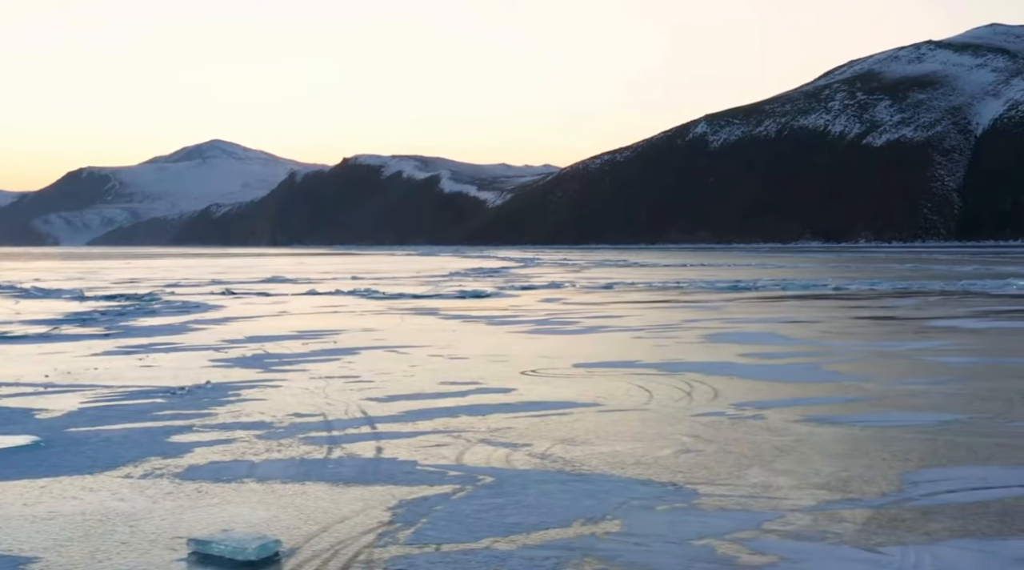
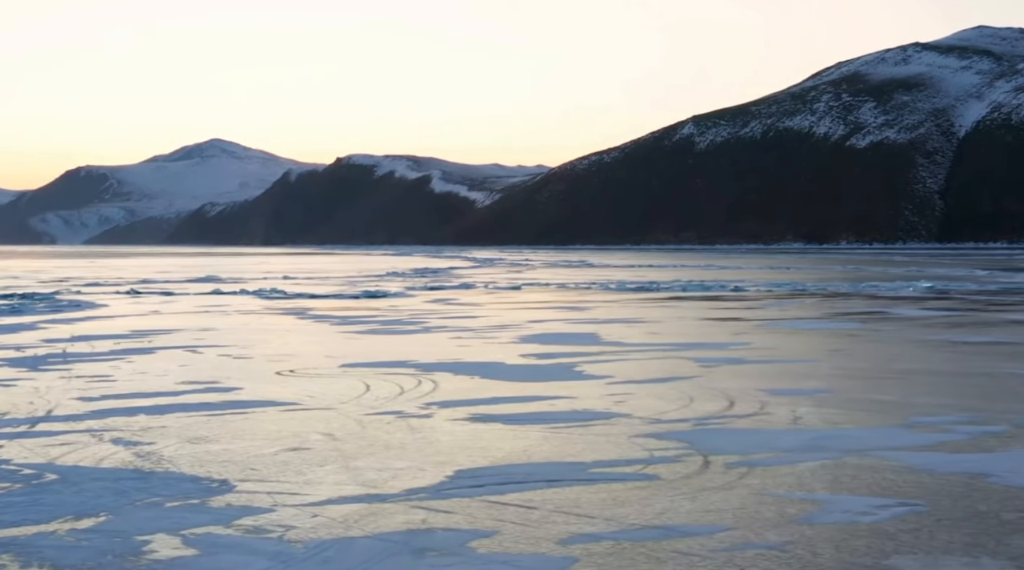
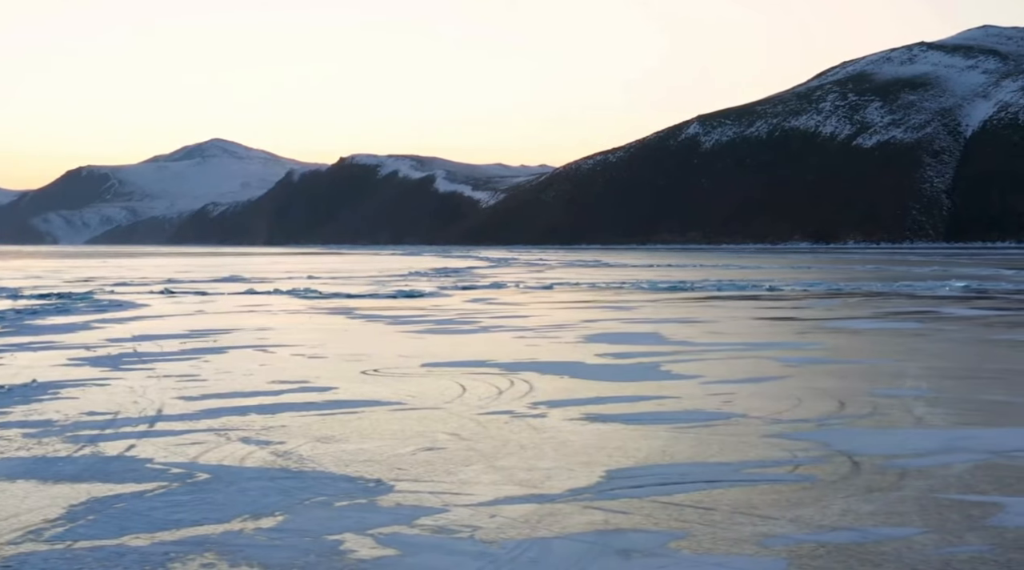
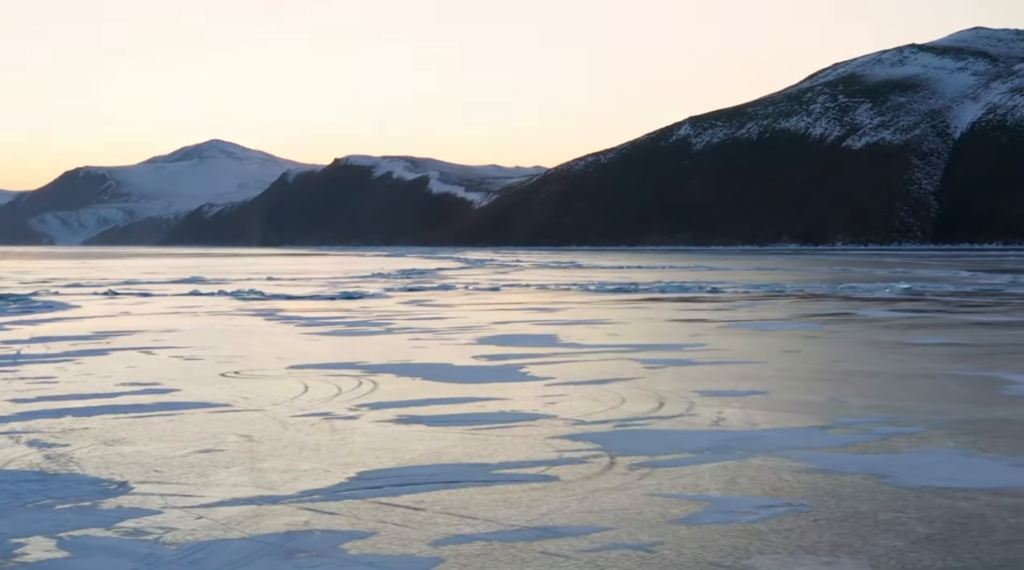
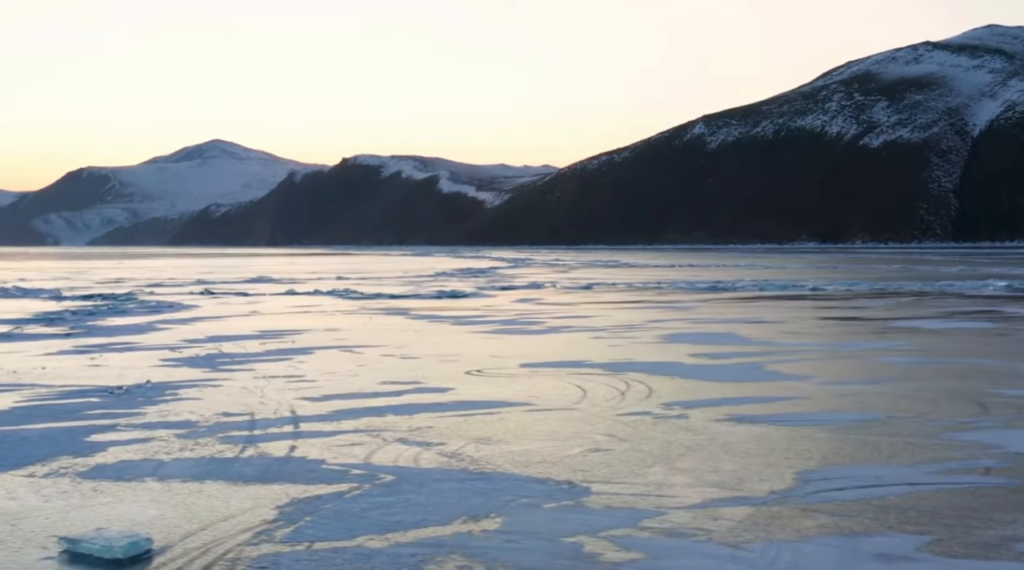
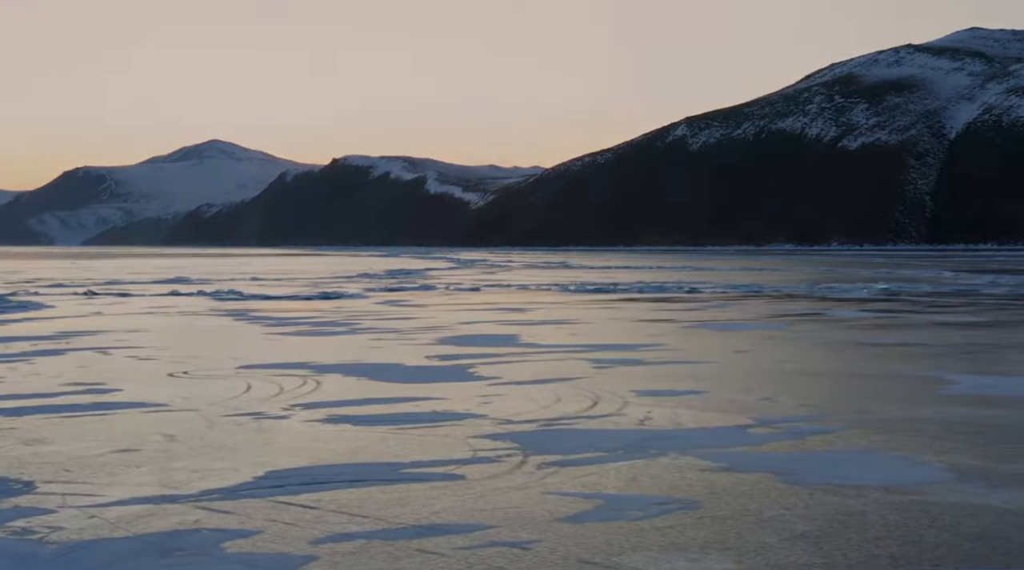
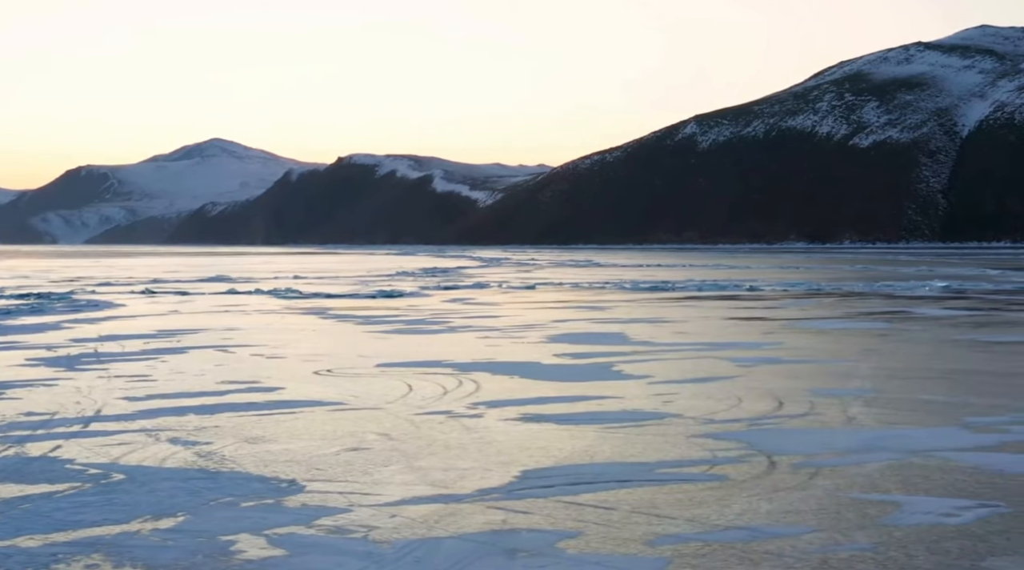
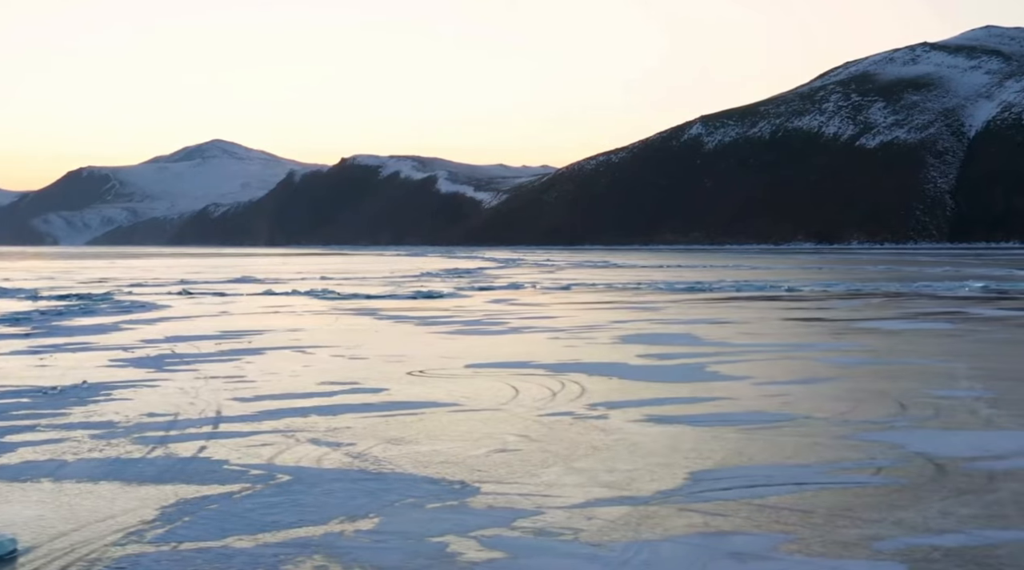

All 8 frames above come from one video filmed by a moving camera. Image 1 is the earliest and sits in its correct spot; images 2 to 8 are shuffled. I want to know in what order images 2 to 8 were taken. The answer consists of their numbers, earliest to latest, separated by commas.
5, 8, 3, 7, 2, 4, 6
